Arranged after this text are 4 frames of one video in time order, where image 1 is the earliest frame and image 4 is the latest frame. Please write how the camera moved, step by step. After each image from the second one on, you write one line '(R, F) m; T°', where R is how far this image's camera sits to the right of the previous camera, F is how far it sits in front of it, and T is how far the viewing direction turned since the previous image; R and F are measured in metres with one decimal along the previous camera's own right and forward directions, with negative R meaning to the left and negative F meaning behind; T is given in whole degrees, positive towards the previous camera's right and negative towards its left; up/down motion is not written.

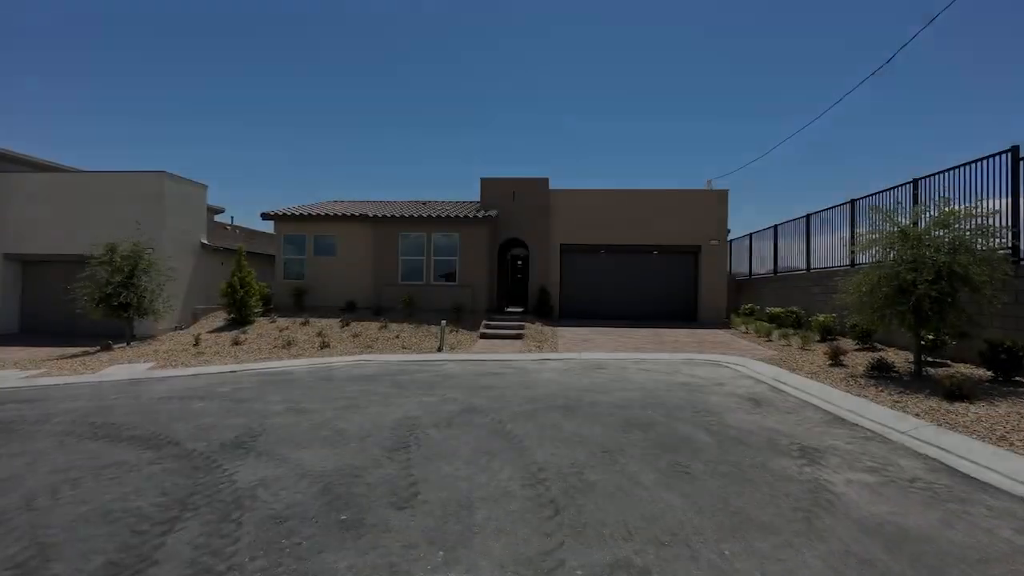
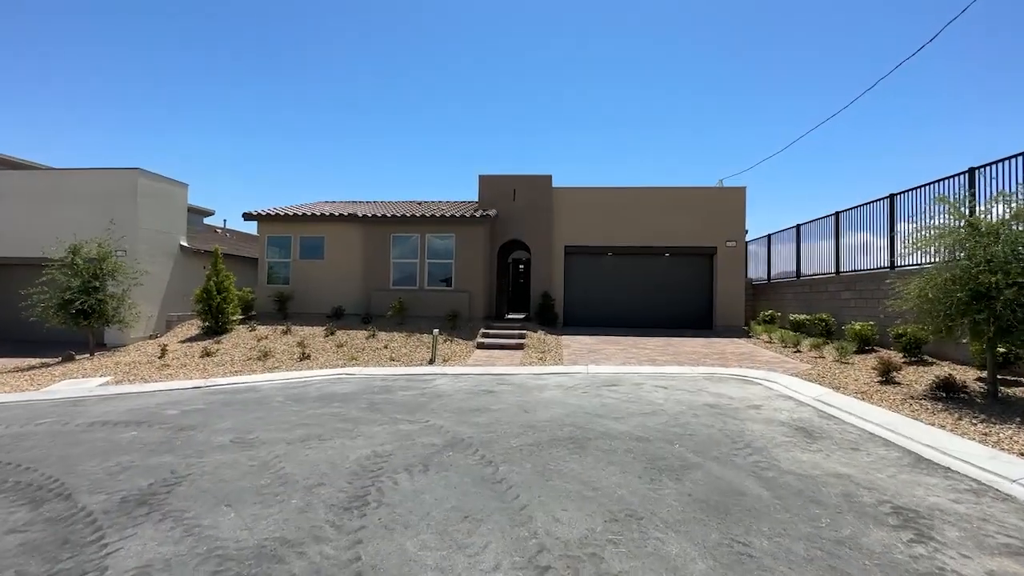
(+0.1, +1.5) m; 0°
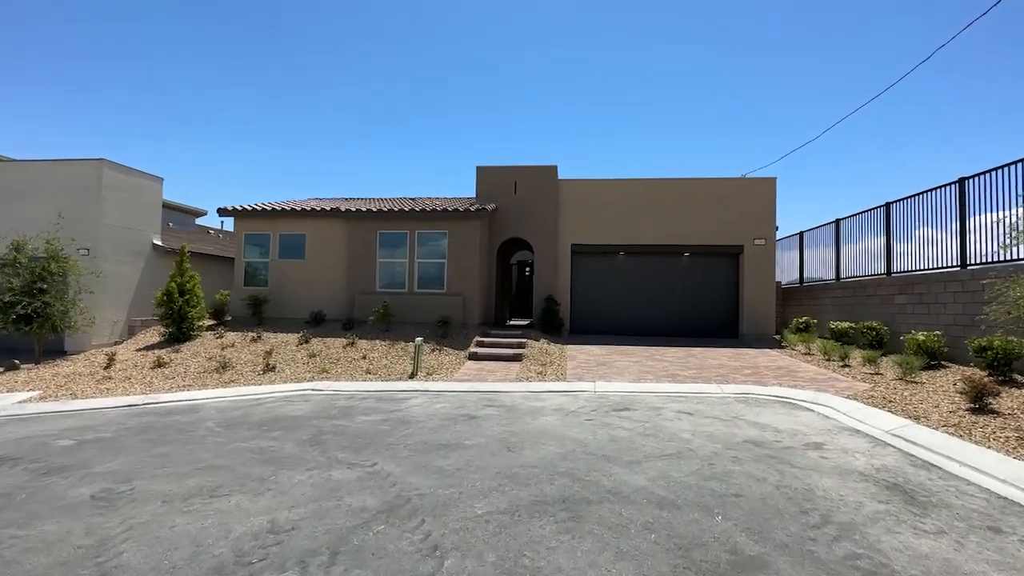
(+0.4, +1.9) m; -2°
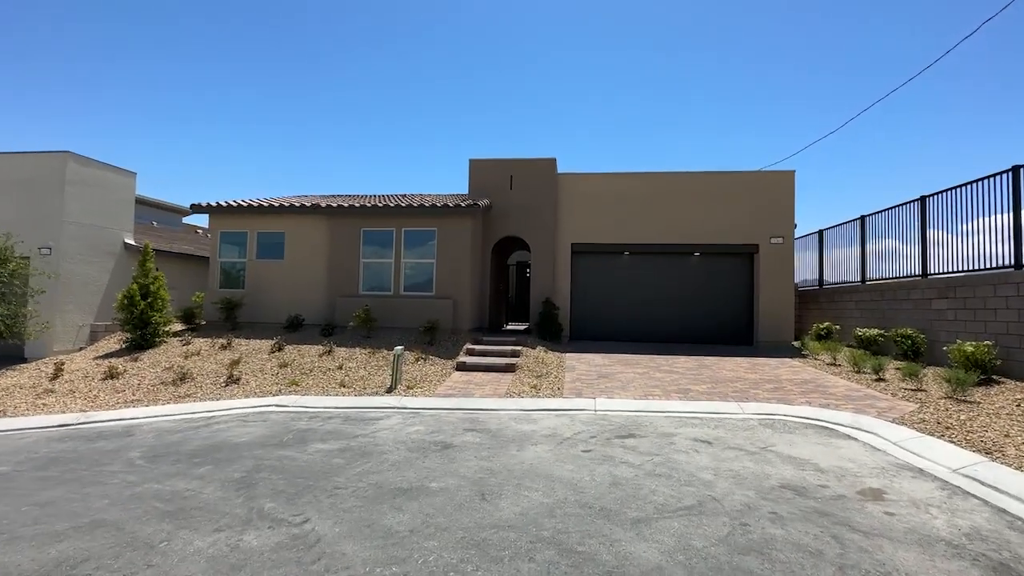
(+0.3, +1.3) m; -1°
